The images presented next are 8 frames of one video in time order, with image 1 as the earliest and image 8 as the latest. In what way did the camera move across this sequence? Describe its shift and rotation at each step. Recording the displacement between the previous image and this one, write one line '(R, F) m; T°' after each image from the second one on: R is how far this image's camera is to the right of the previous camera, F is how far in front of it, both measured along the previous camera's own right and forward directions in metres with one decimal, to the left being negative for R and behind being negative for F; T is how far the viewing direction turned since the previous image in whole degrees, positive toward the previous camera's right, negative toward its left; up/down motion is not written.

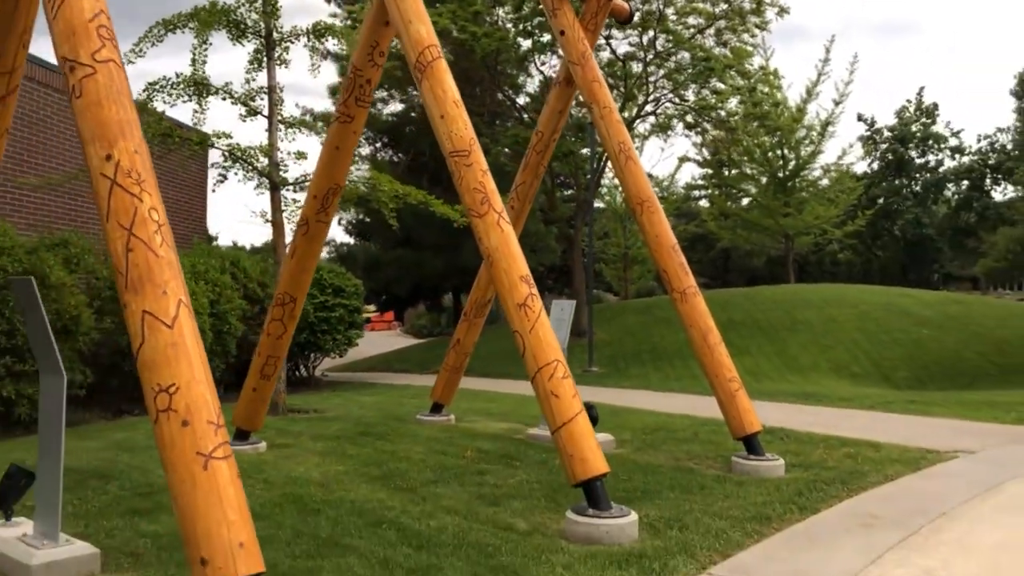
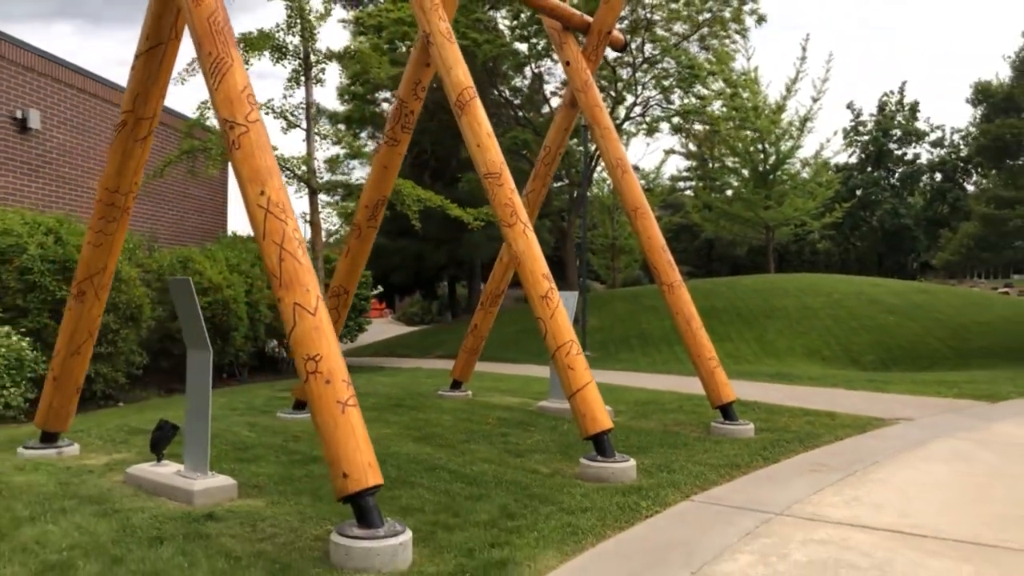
(-0.3, -1.3) m; +1°
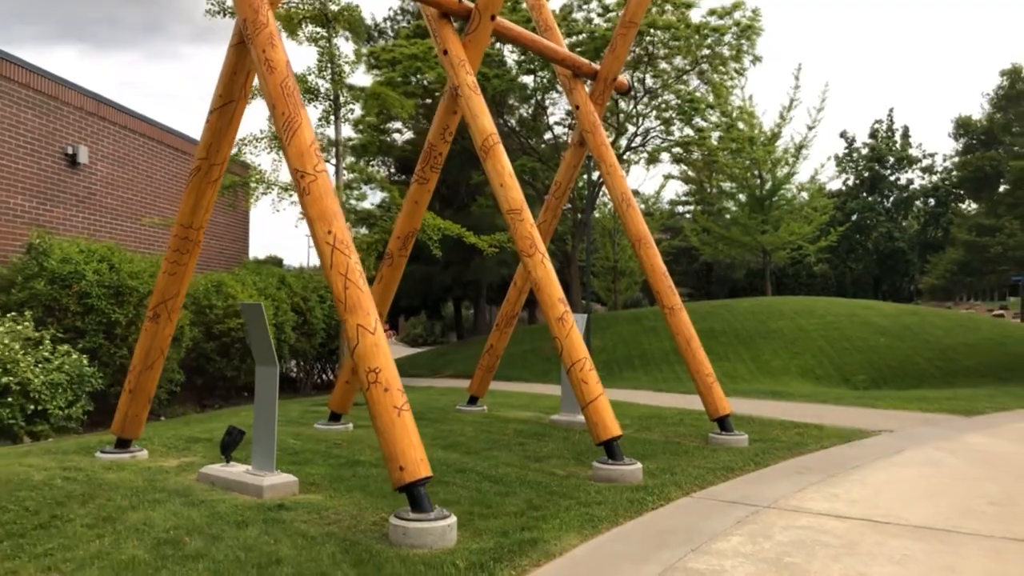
(-0.2, -0.8) m; 0°
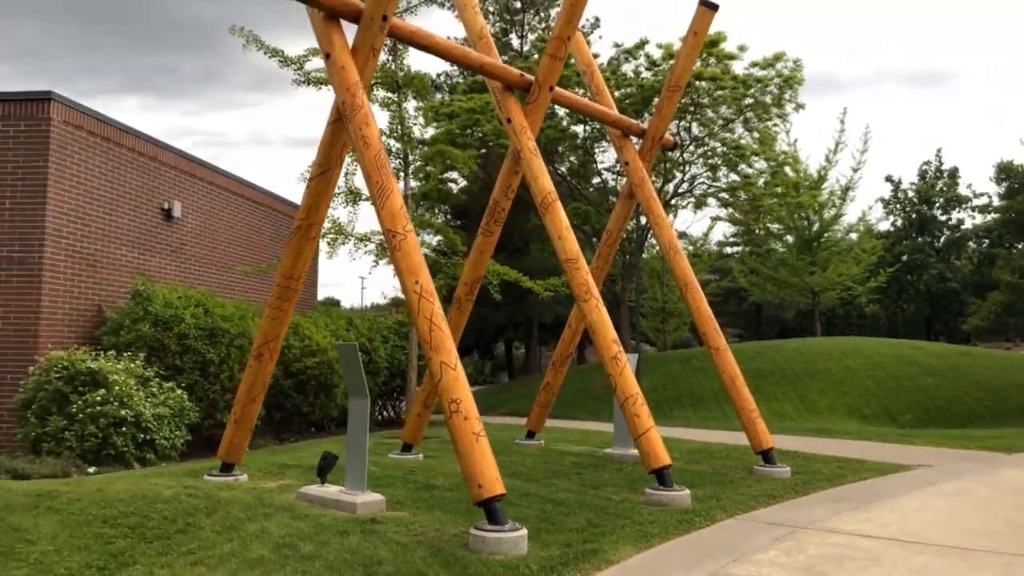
(-0.1, -0.8) m; -3°
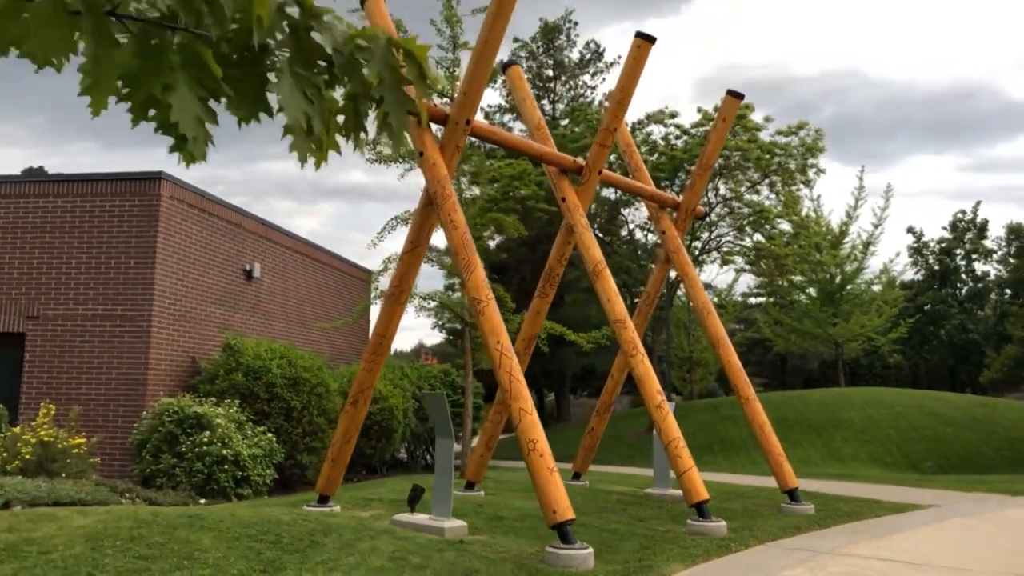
(-0.4, -1.3) m; -1°
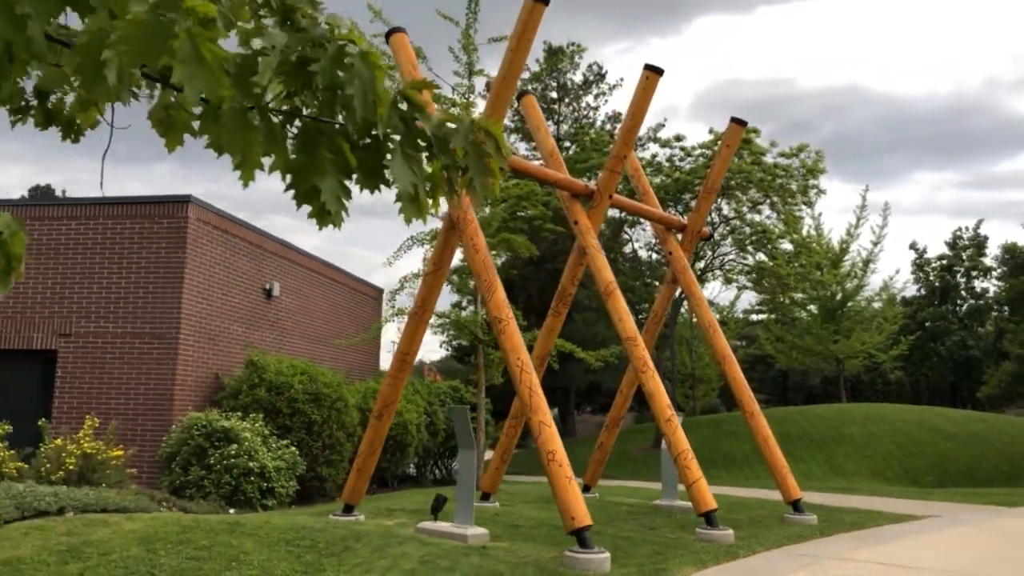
(-0.2, -0.5) m; 0°
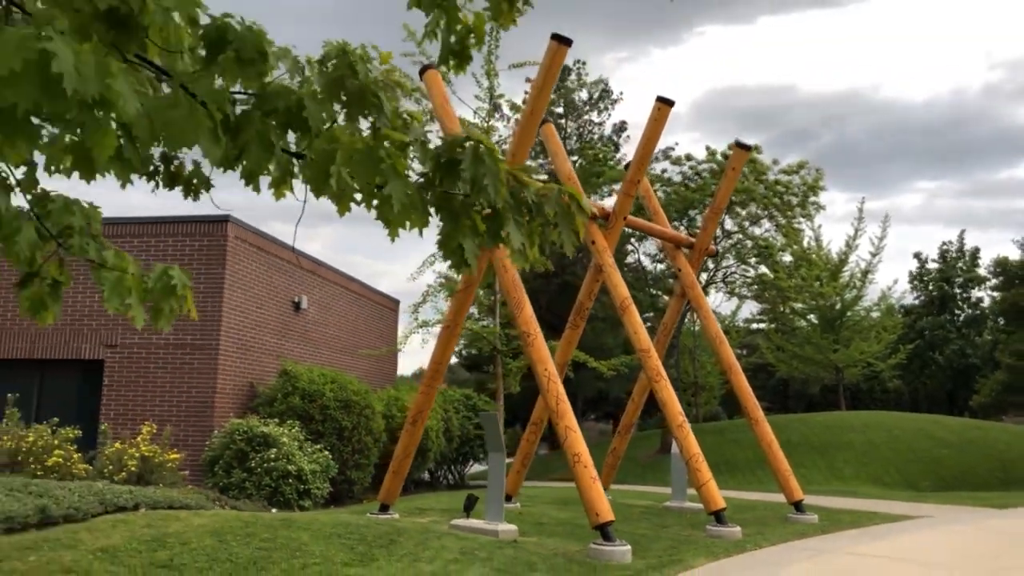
(-0.3, -0.8) m; 0°
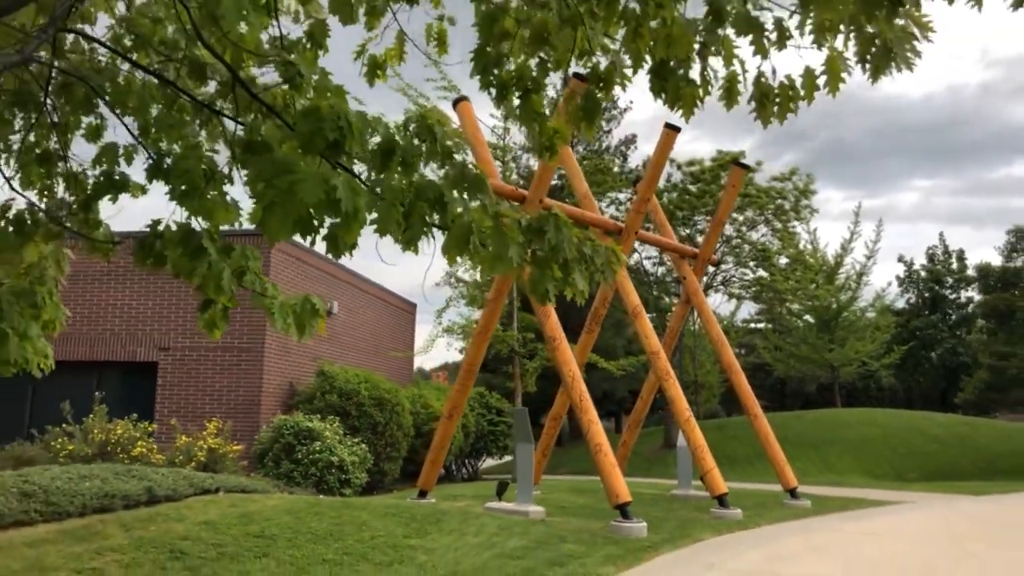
(-0.4, -1.2) m; 0°
